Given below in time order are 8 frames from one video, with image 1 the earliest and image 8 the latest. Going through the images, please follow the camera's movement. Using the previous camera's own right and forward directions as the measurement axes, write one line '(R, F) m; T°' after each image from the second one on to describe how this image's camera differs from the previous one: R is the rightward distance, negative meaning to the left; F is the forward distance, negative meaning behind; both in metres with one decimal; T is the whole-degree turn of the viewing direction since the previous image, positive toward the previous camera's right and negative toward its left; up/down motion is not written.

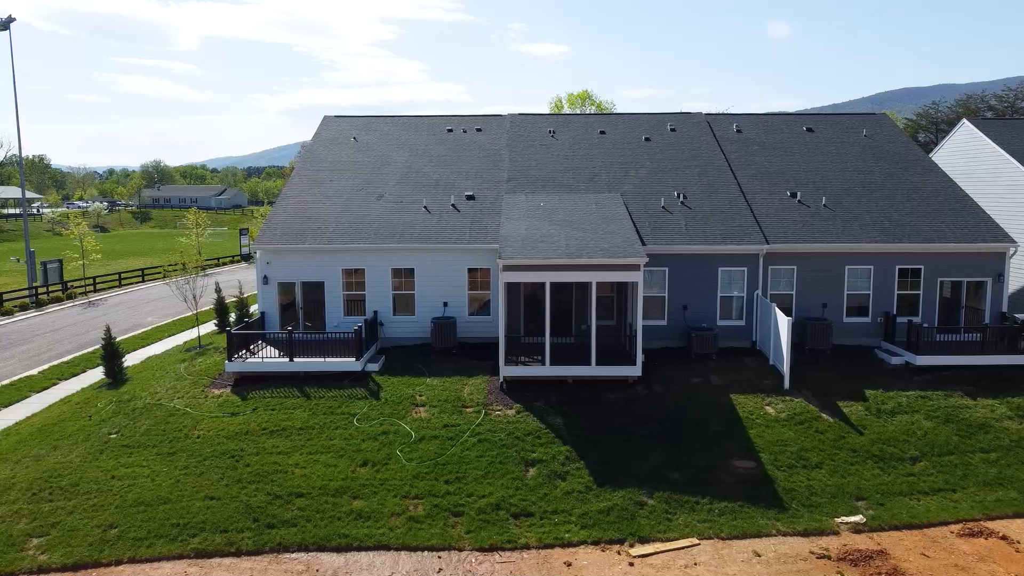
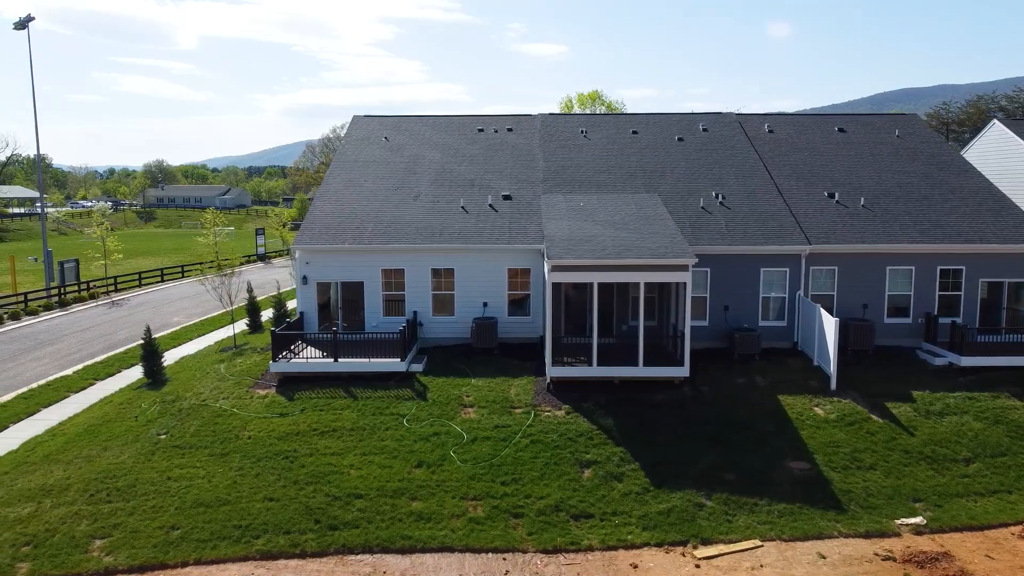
(-1.0, +0.1) m; 0°
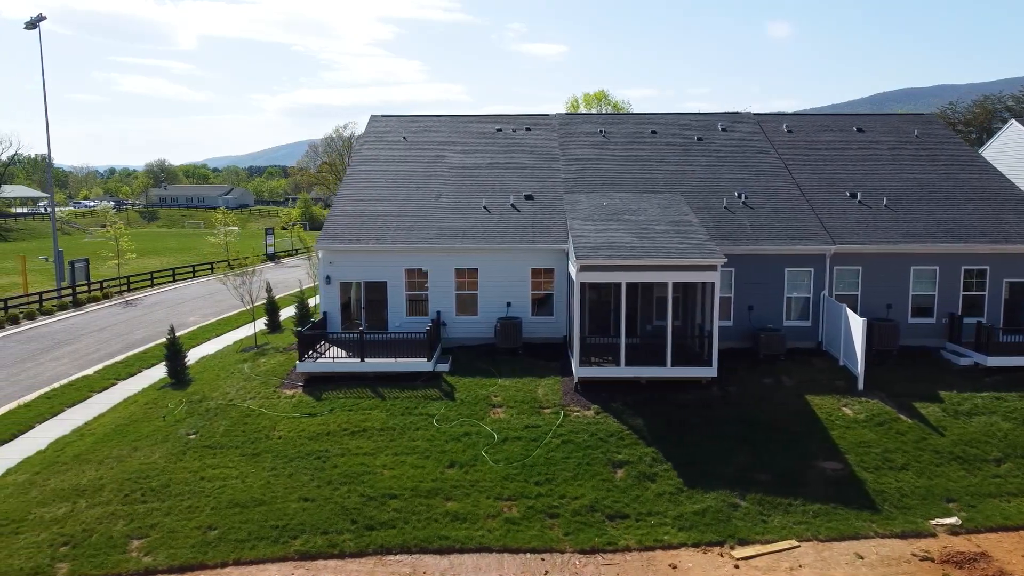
(-0.6, 0.0) m; 0°
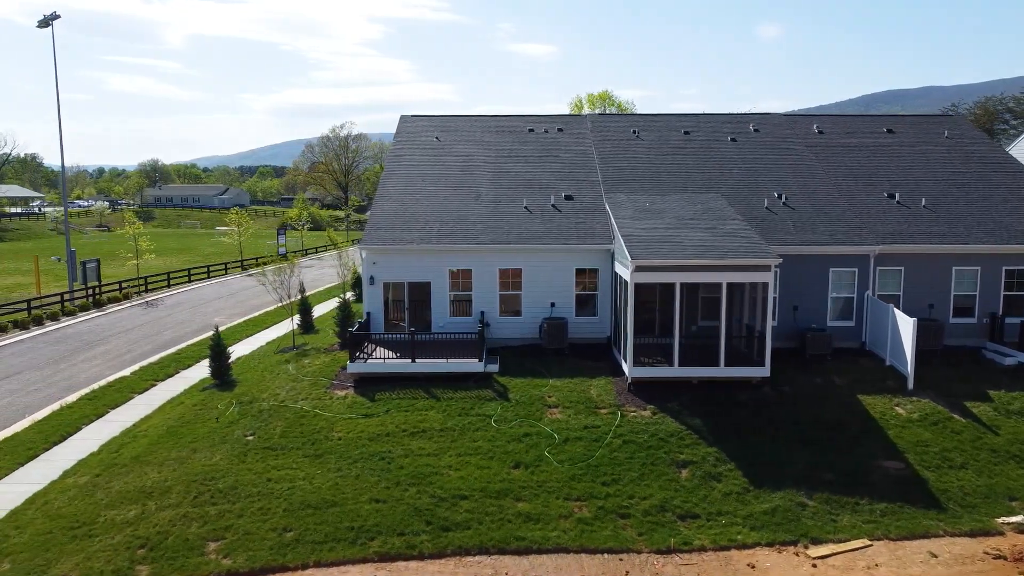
(-1.3, 0.0) m; +1°
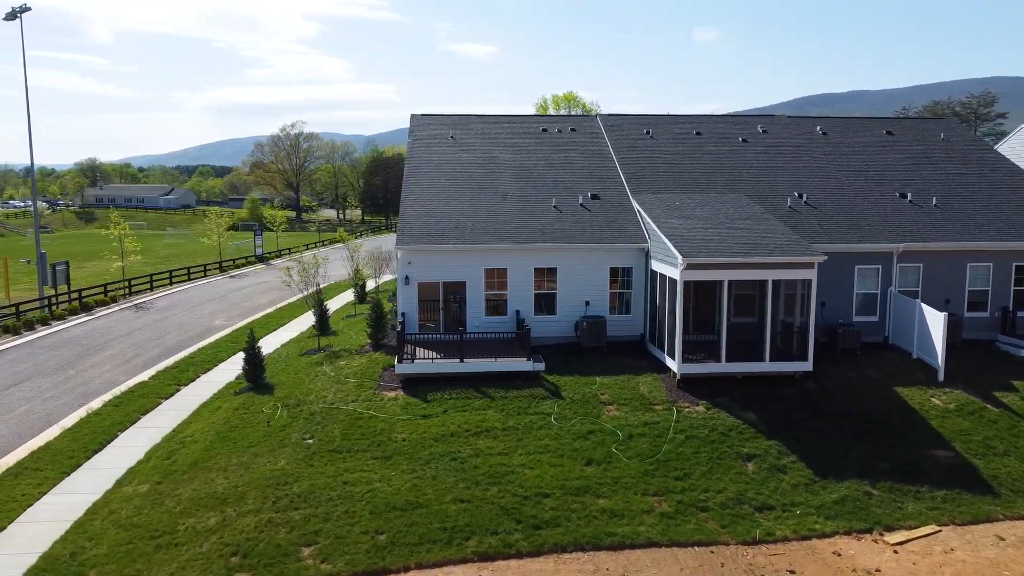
(-2.2, 0.0) m; +4°
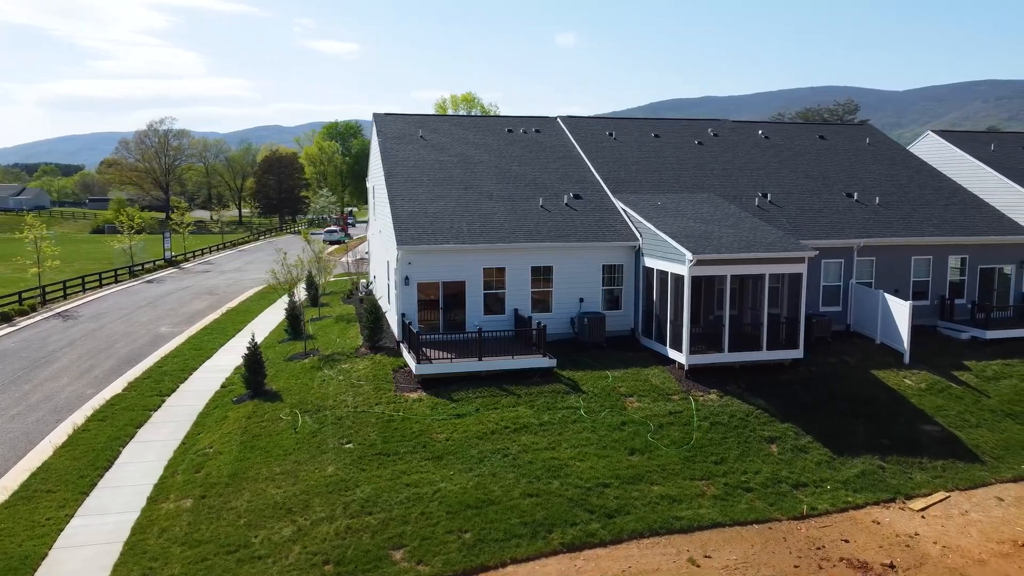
(-3.1, 0.0) m; +9°
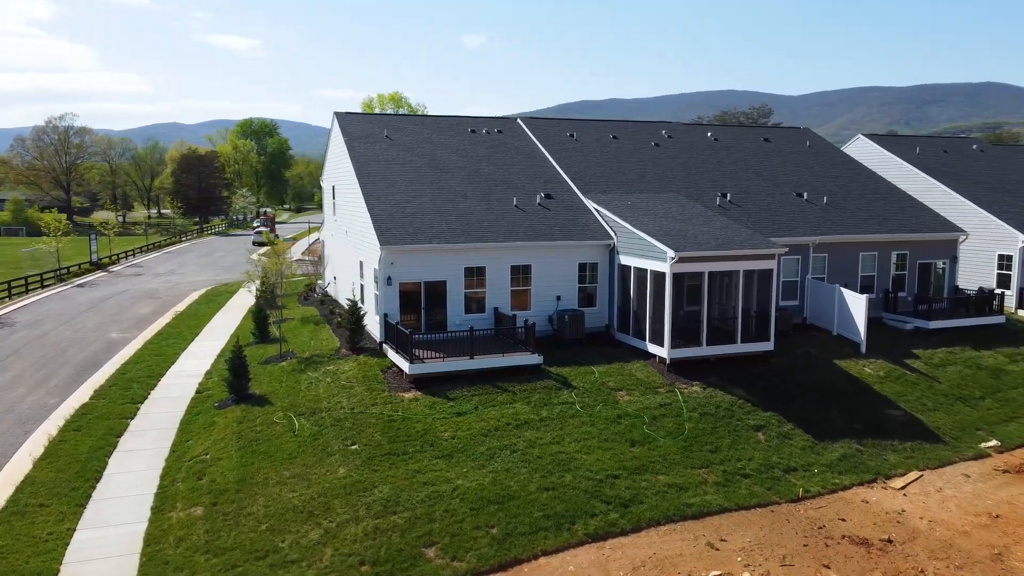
(-1.7, -0.1) m; +6°
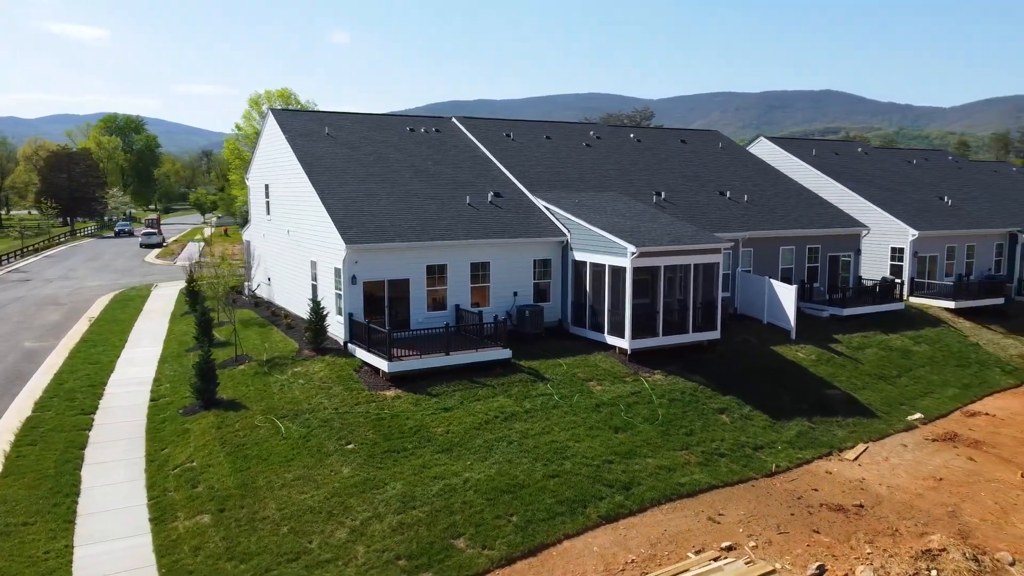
(-2.2, -0.2) m; +9°
